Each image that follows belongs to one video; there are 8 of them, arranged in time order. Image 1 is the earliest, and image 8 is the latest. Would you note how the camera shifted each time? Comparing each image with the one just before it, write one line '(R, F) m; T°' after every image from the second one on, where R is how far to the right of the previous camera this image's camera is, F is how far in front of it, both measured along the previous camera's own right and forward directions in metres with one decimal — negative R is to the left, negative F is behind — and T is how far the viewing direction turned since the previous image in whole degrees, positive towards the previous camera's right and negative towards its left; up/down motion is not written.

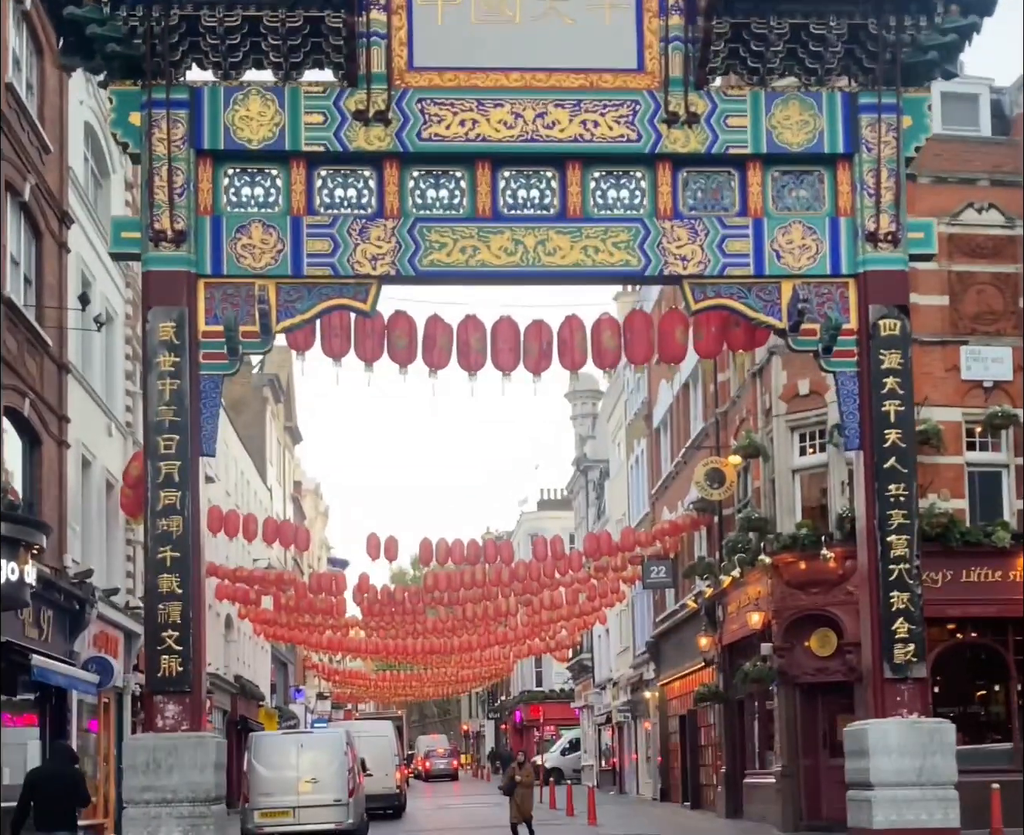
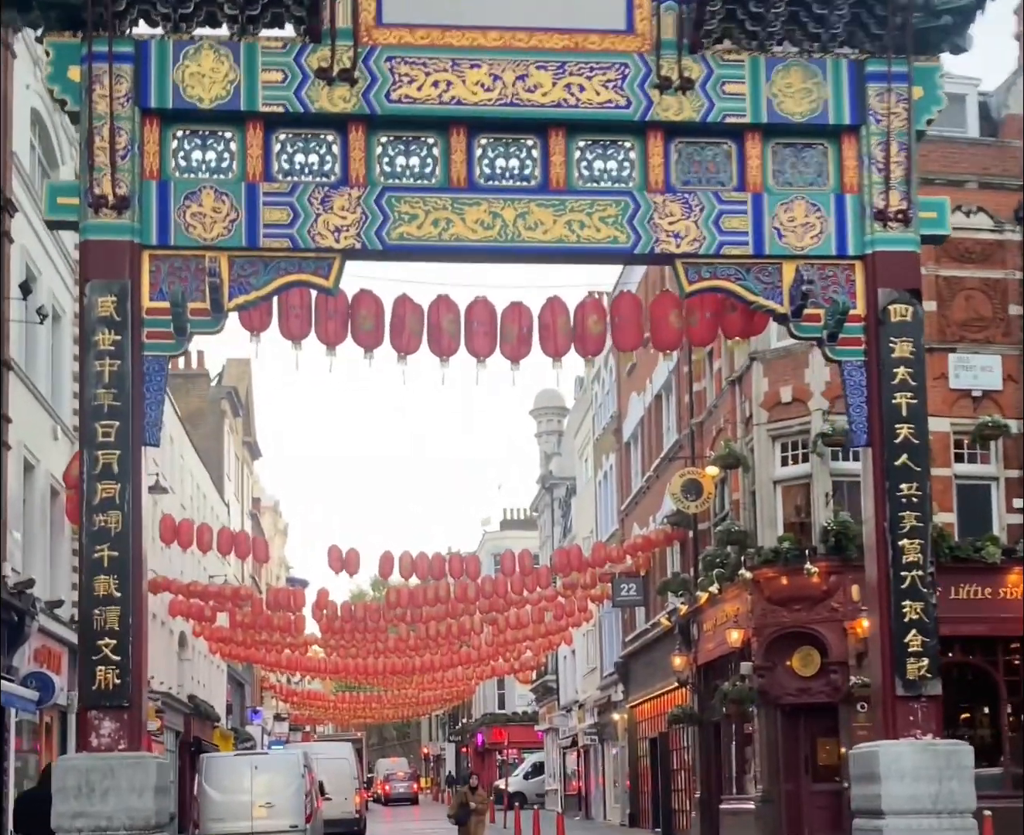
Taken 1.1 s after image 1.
(-0.1, +1.4) m; +1°
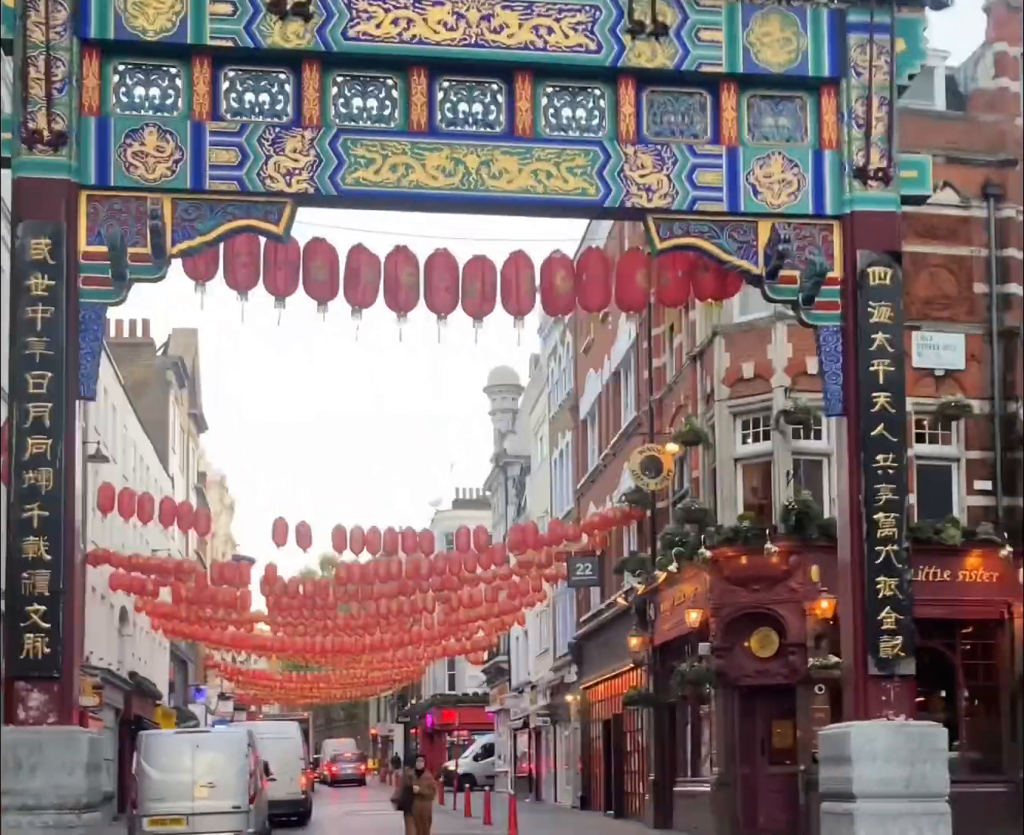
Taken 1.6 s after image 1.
(0.0, +0.7) m; +2°
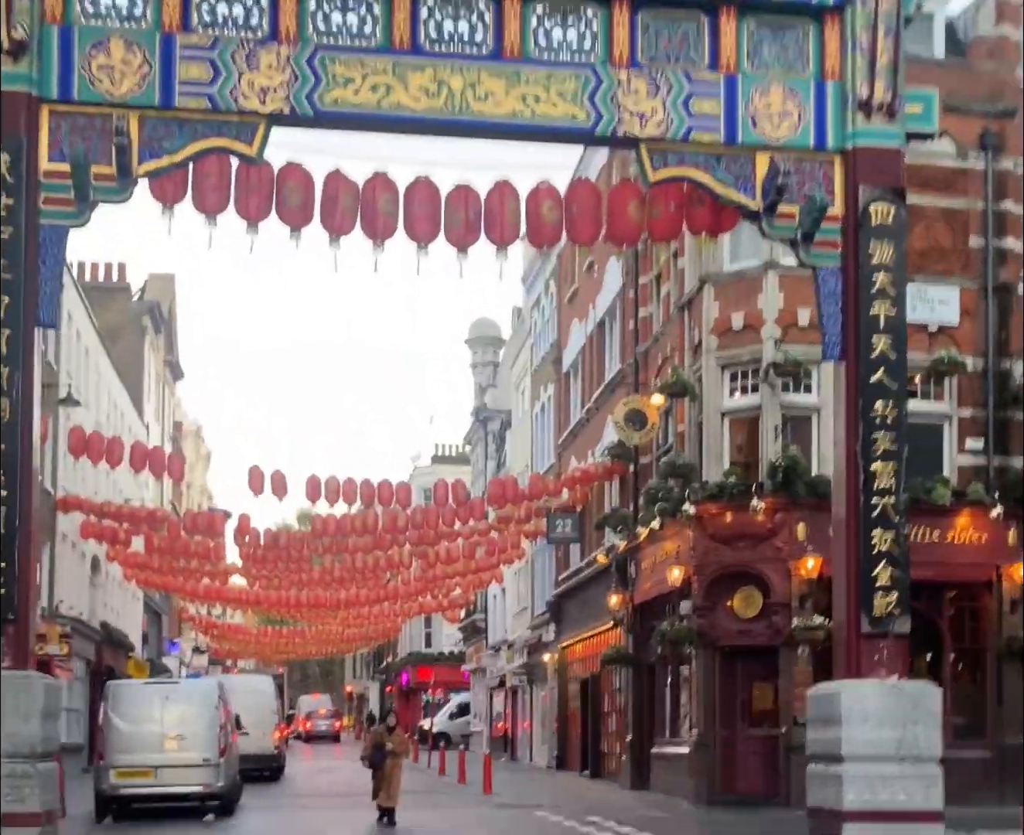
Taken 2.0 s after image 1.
(0.0, +0.6) m; +1°
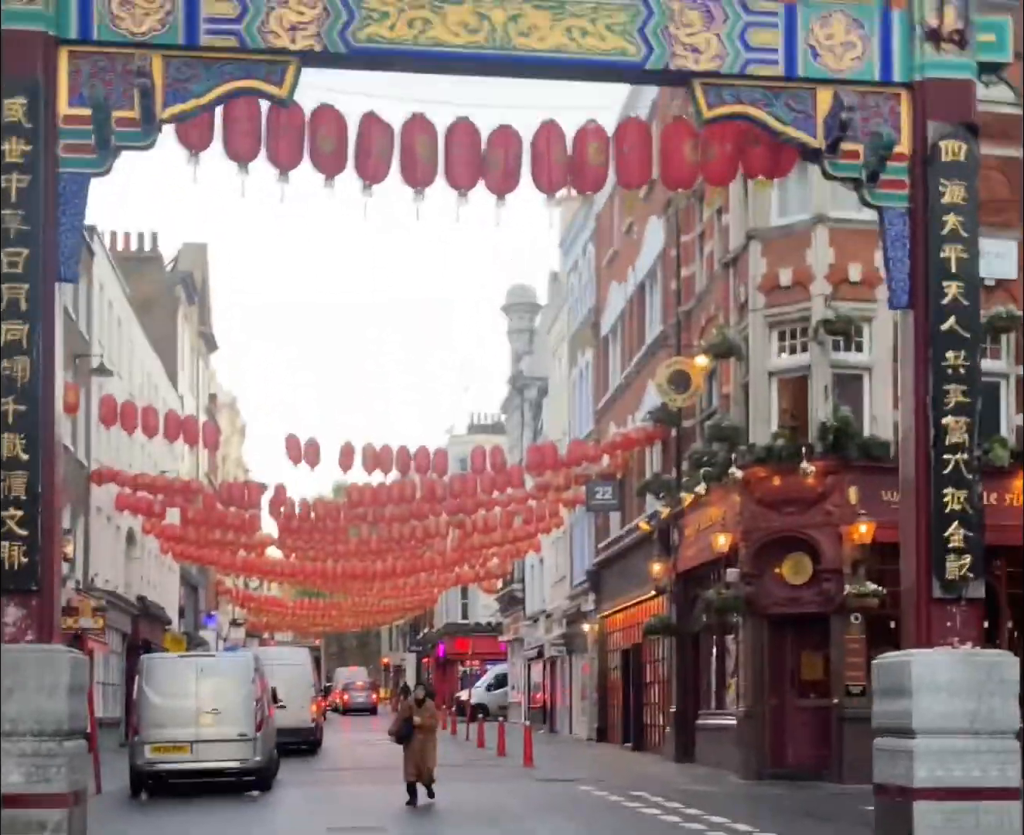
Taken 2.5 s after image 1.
(-0.1, +0.7) m; -1°
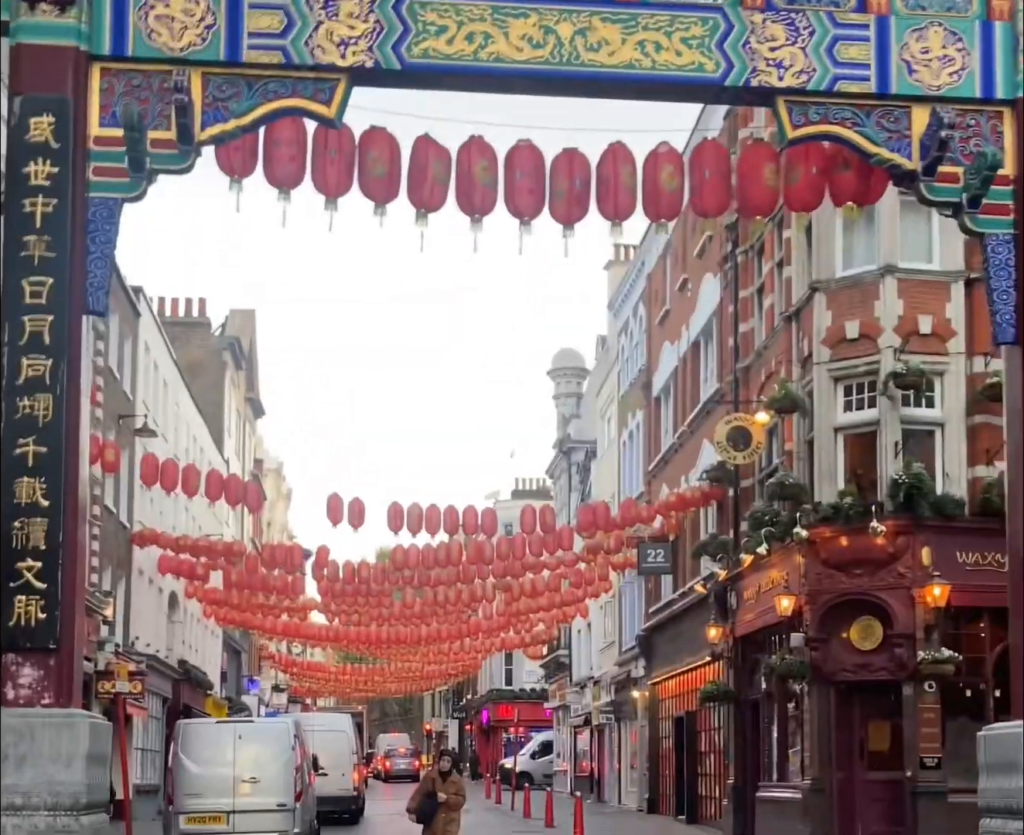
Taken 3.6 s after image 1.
(-0.2, +1.0) m; -1°
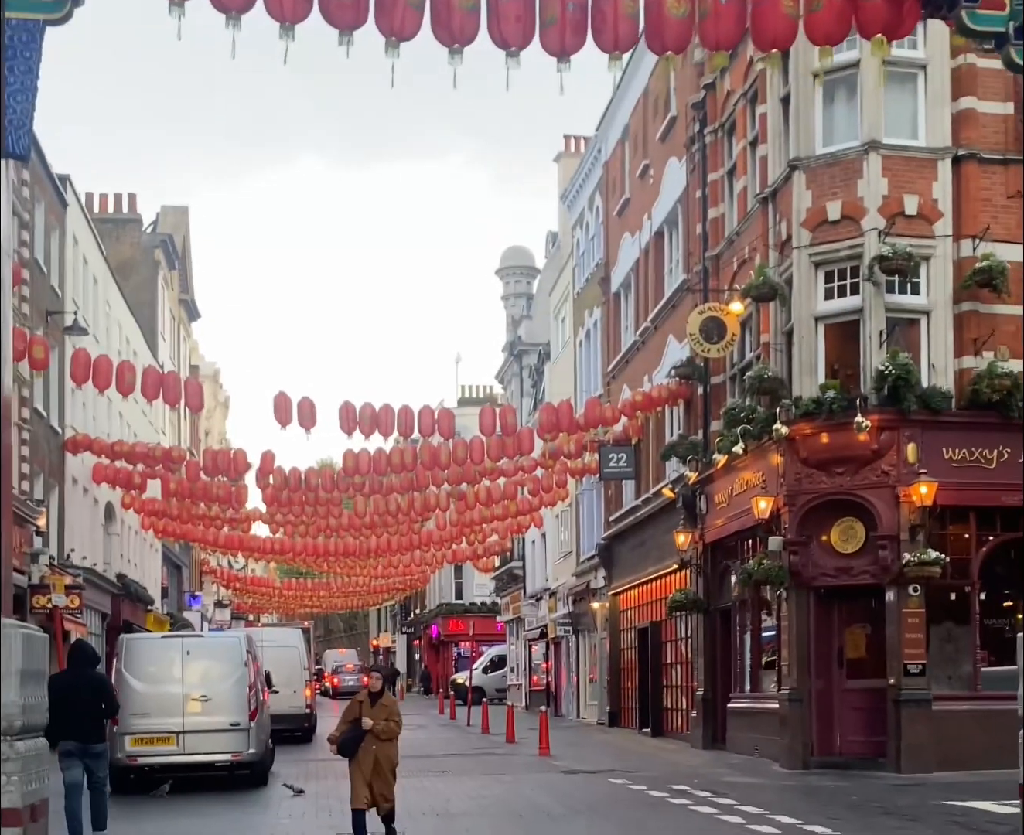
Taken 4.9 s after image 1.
(-0.3, +1.4) m; +2°
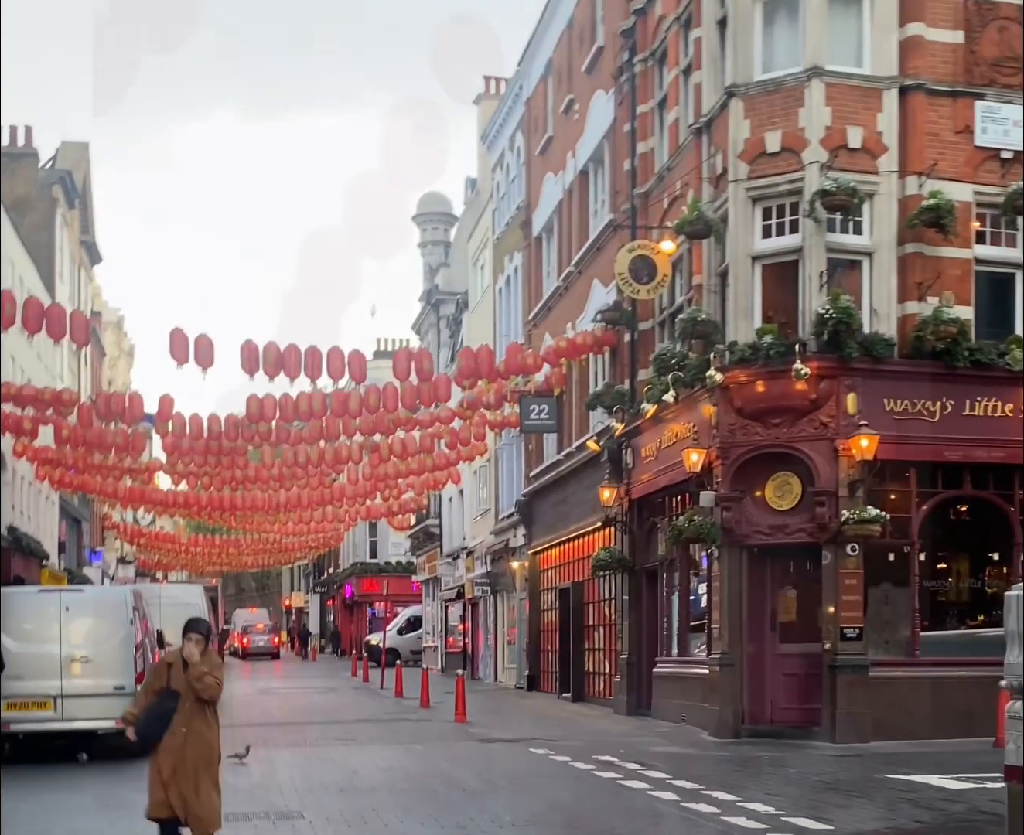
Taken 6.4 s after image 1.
(+0.1, +1.6) m; +3°
